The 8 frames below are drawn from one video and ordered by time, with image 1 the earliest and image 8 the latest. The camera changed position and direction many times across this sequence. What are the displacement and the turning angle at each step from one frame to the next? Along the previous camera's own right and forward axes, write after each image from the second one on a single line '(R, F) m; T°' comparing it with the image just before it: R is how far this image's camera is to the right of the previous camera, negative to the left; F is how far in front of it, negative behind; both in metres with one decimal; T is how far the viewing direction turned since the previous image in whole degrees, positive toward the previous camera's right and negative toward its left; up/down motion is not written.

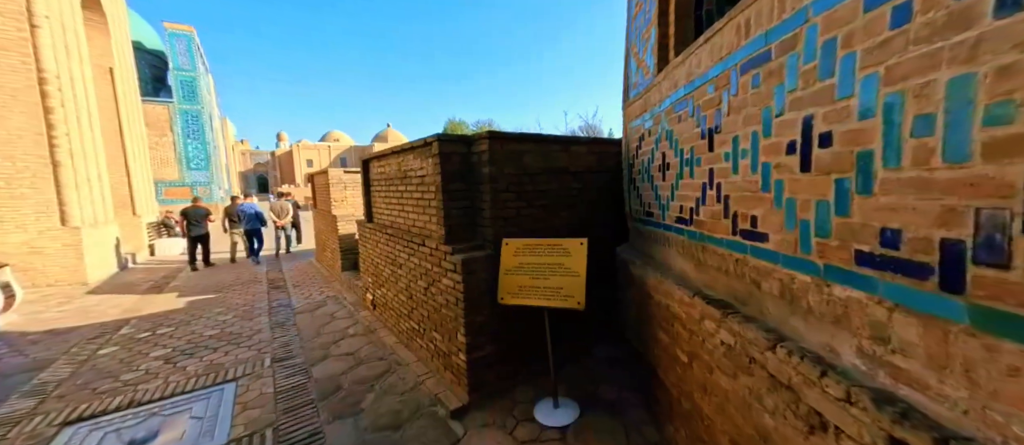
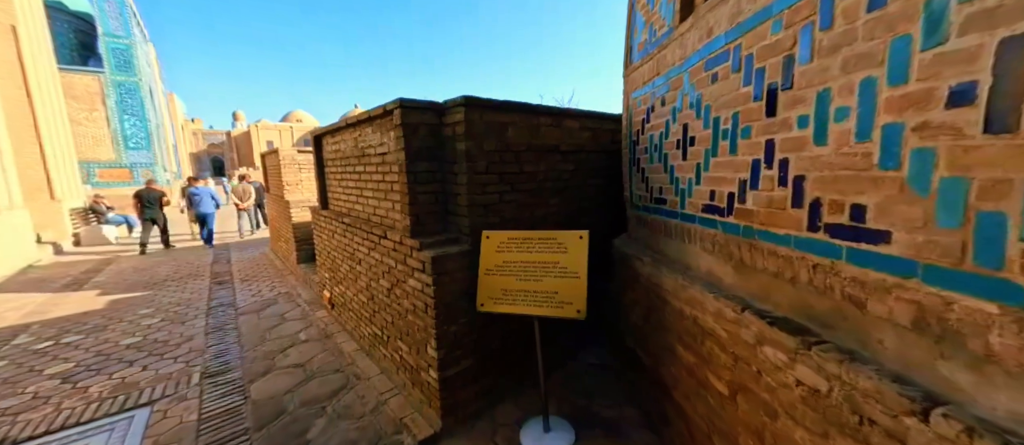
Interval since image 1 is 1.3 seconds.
(0.0, +0.4) m; +4°
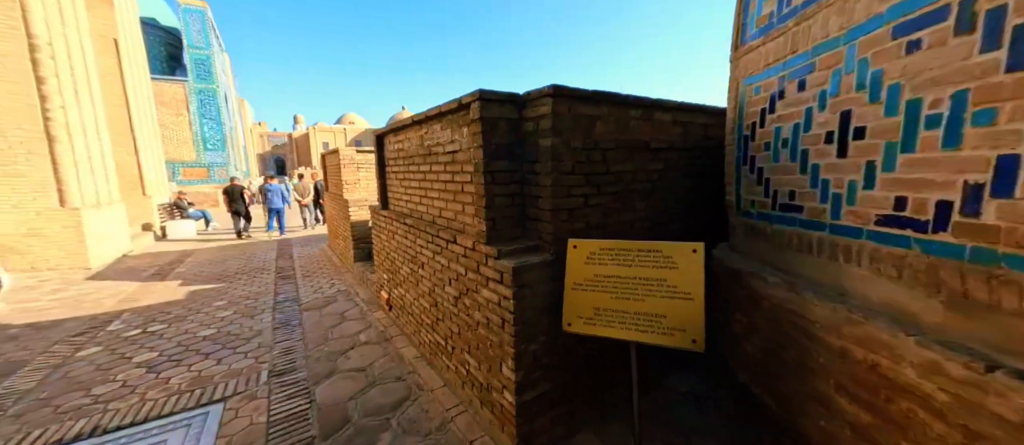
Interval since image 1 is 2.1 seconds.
(-0.2, +0.2) m; -6°
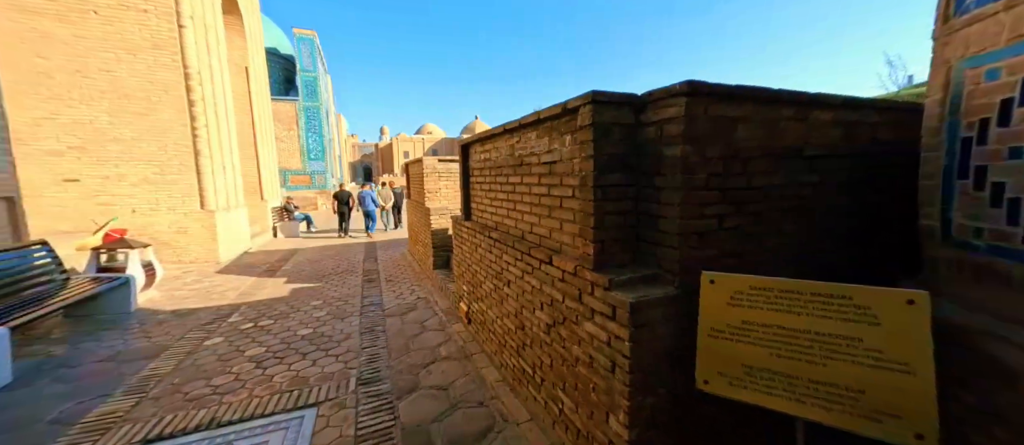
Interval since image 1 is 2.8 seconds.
(-0.2, +0.2) m; -11°
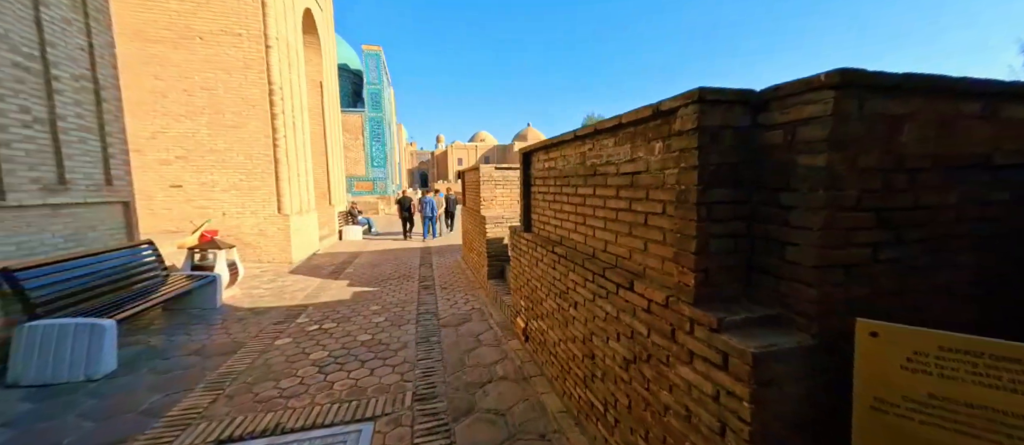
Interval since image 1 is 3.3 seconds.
(-0.1, +0.2) m; -8°
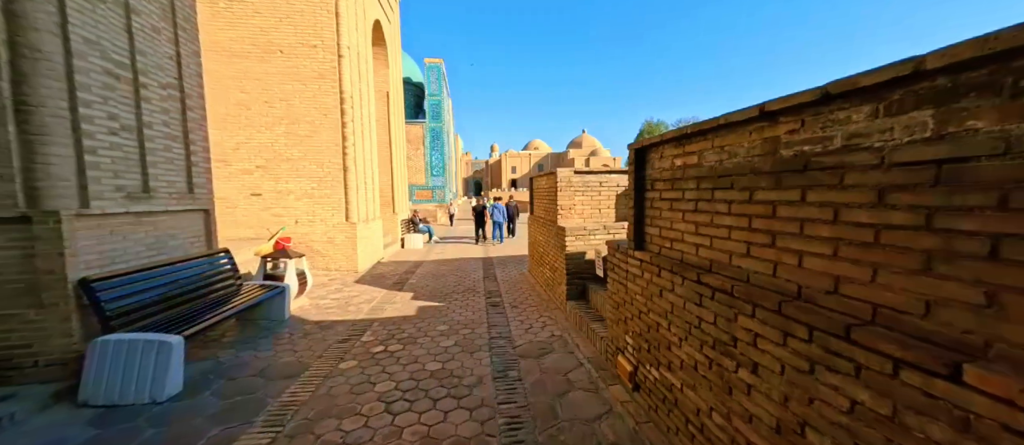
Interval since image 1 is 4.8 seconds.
(-0.4, +0.6) m; -8°
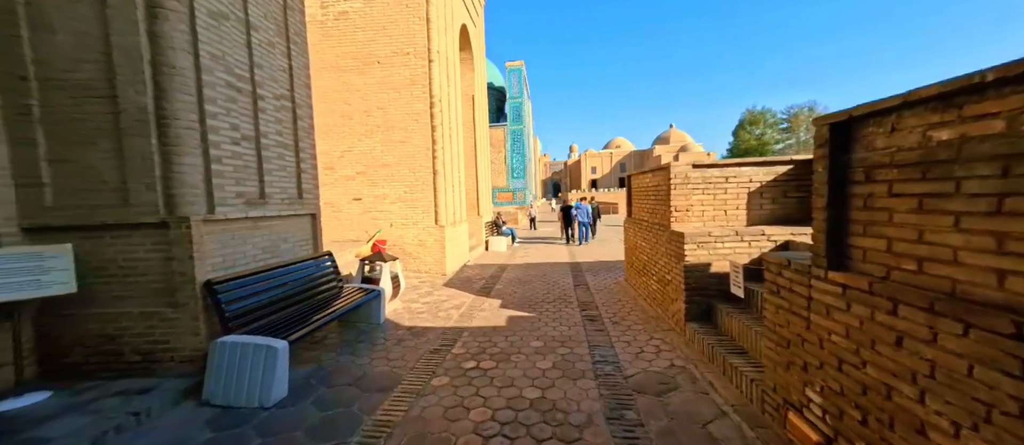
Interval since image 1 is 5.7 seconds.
(-0.3, +0.5) m; -13°
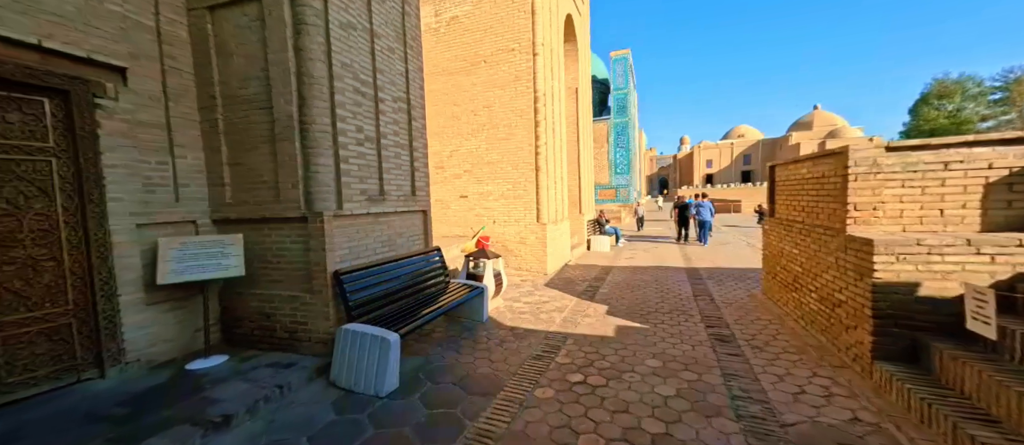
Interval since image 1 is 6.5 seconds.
(-0.1, +0.3) m; -16°
